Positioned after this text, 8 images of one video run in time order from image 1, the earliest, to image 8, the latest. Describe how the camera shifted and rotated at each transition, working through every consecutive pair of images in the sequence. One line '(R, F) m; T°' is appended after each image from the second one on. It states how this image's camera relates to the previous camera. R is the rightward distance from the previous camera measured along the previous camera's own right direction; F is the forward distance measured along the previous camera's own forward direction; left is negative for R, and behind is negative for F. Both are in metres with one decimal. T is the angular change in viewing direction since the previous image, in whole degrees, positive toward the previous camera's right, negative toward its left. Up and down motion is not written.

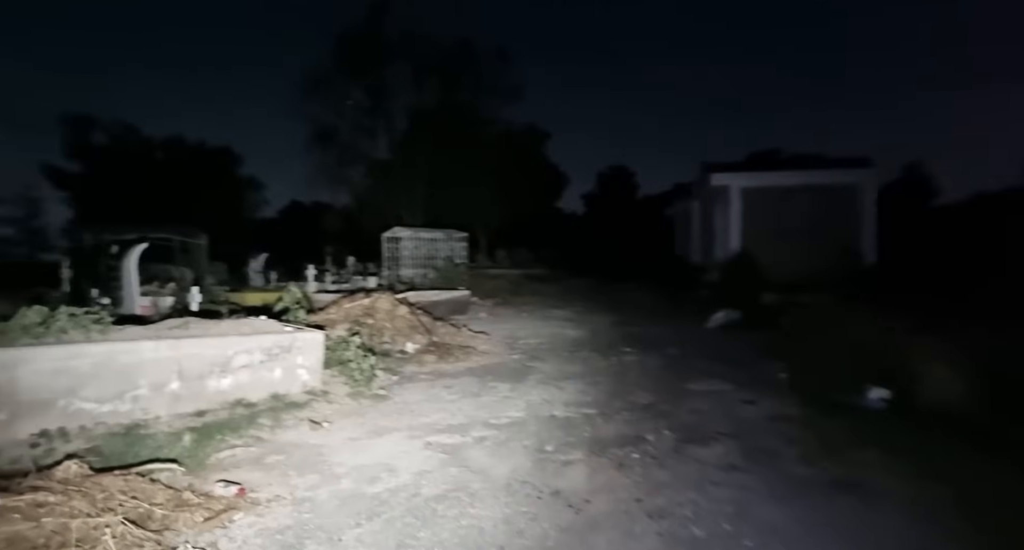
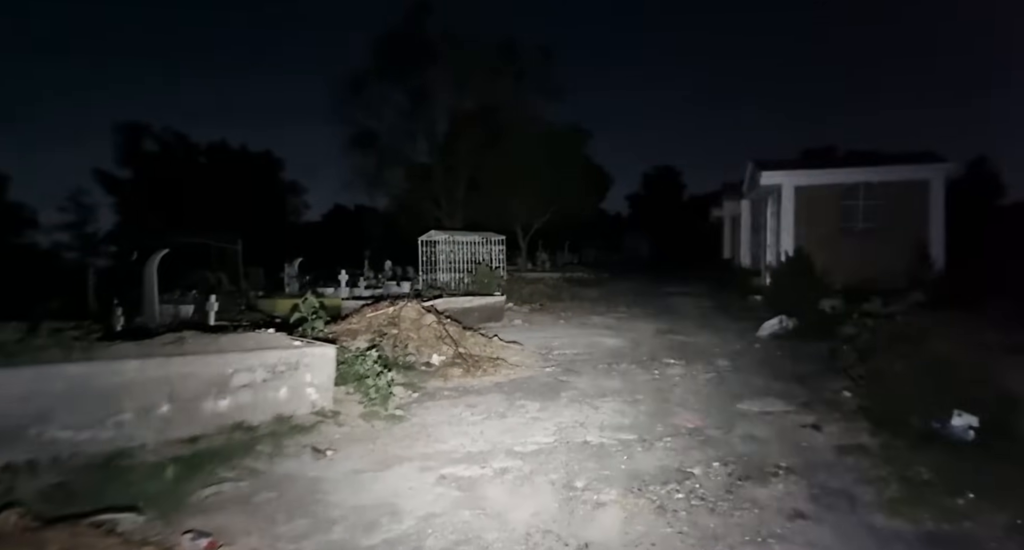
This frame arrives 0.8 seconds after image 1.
(+0.2, +0.7) m; -4°
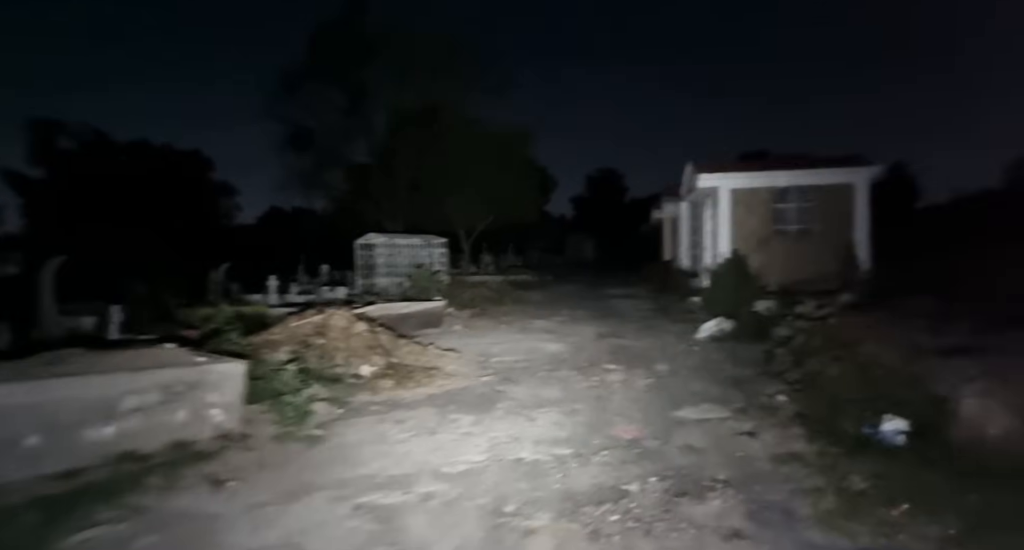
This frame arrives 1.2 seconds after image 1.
(+0.2, +0.4) m; +6°
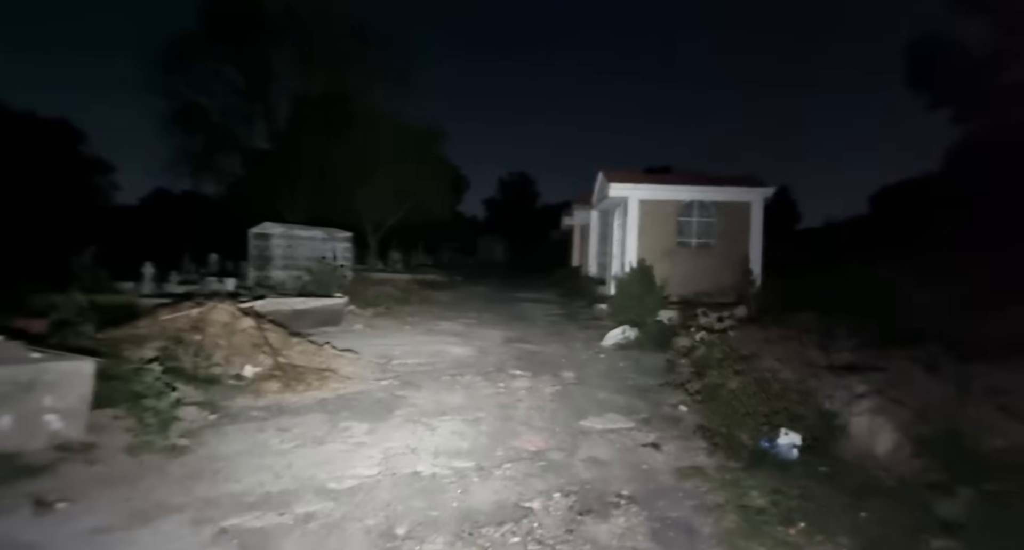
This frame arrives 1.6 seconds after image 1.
(0.0, +0.3) m; +10°
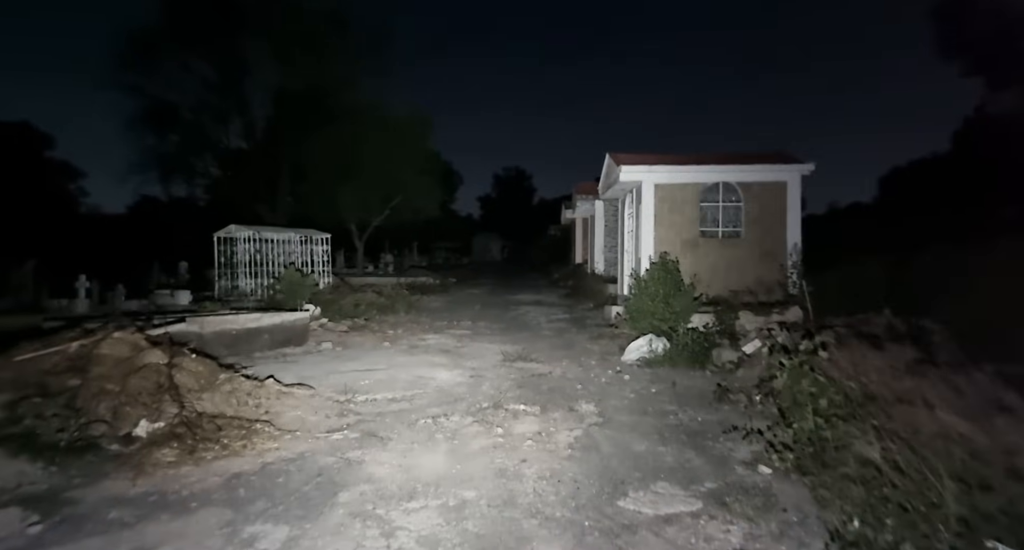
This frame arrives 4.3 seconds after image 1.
(0.0, +2.1) m; 0°
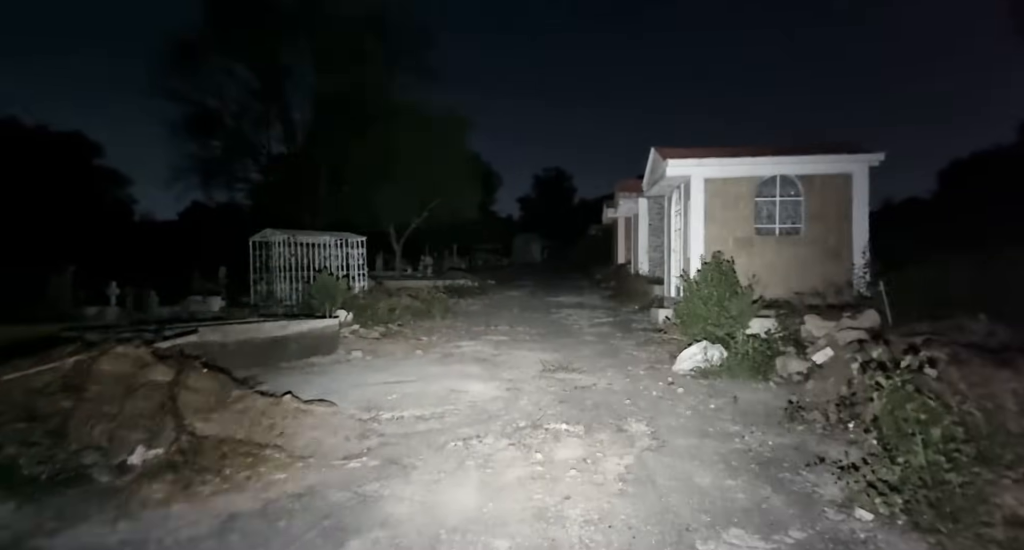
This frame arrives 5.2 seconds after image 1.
(0.0, +0.7) m; -4°
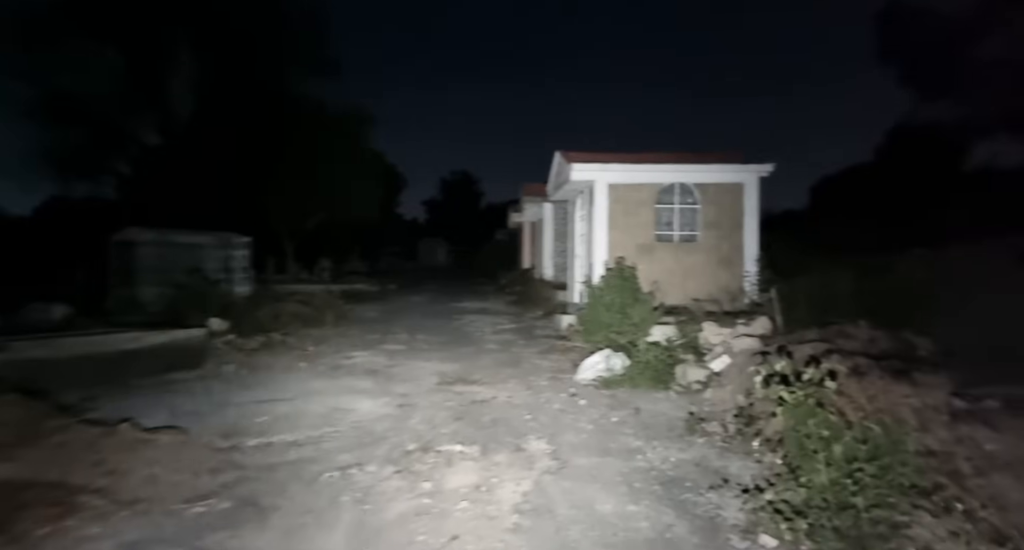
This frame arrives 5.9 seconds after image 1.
(+0.2, +0.6) m; +10°
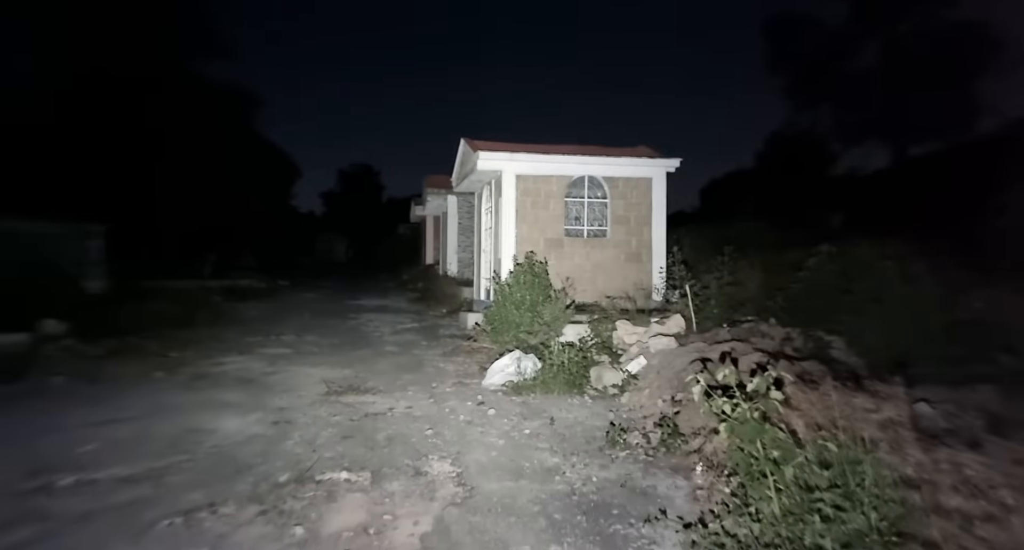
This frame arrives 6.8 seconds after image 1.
(0.0, +0.8) m; +10°
